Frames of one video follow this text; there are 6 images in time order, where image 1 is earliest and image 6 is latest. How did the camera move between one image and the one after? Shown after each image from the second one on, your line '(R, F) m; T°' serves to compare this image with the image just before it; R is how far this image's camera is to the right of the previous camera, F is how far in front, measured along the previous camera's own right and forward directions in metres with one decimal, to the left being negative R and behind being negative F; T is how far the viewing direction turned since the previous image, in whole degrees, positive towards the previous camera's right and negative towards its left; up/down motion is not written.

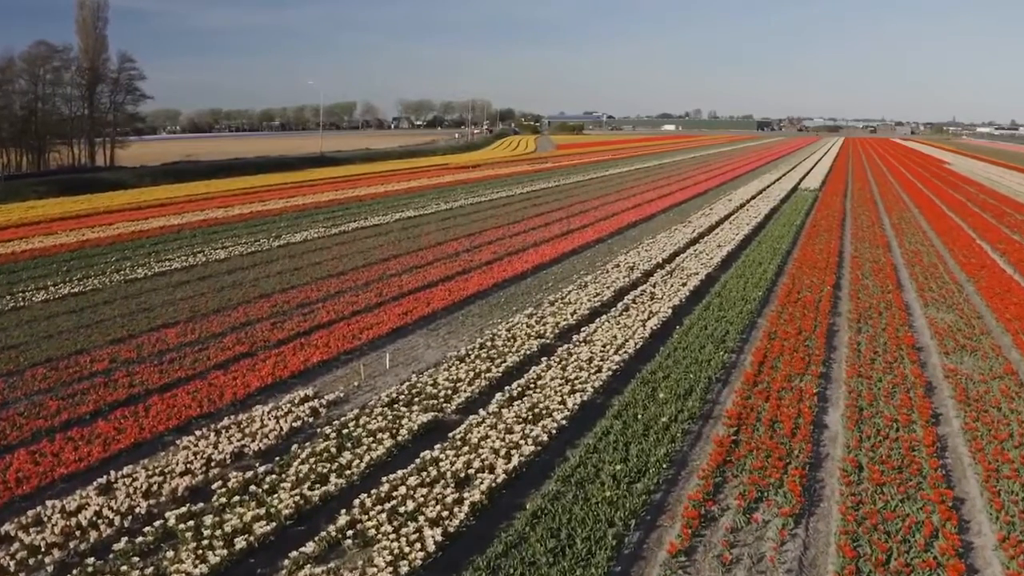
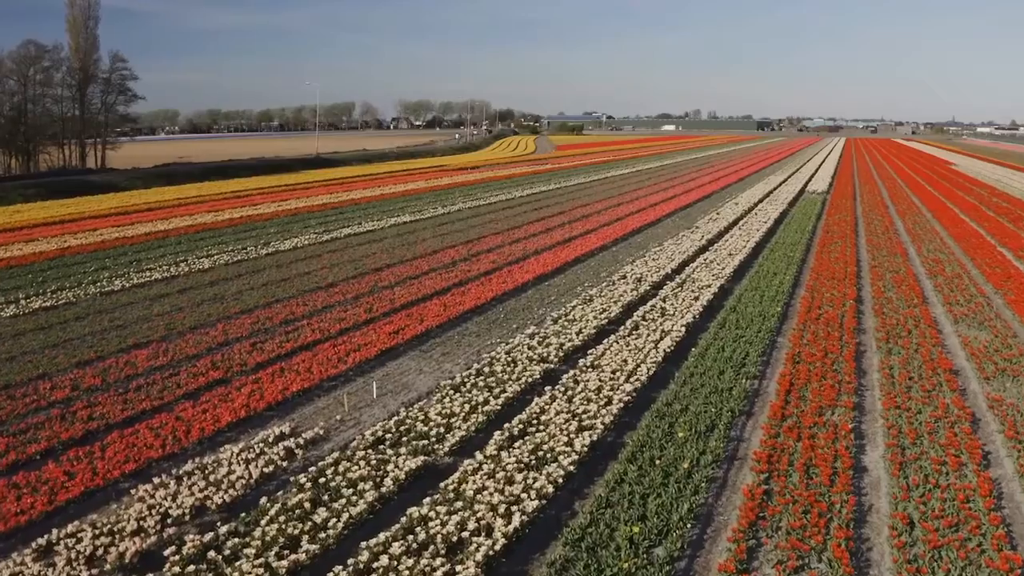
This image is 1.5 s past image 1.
(0.0, +1.0) m; 0°
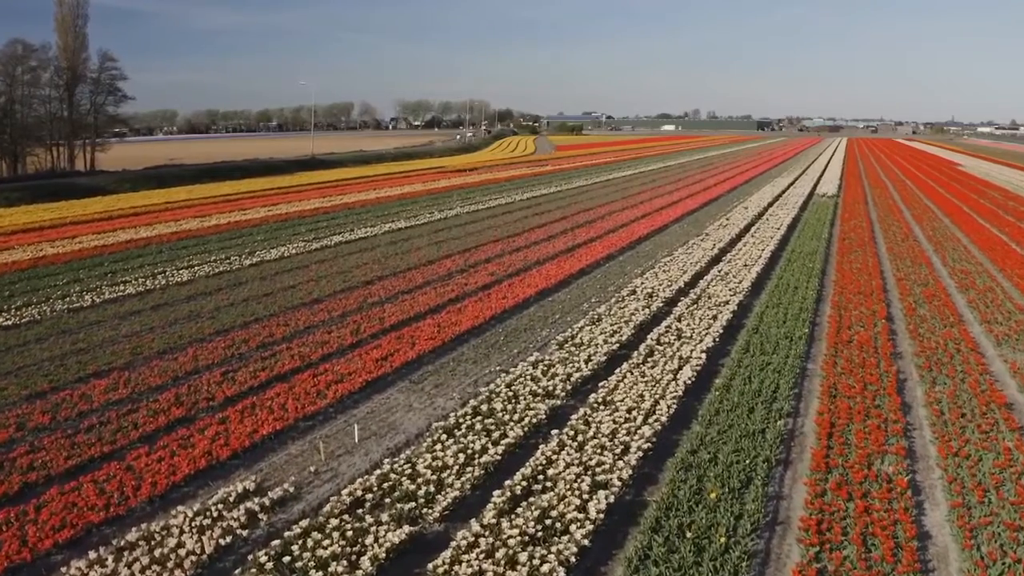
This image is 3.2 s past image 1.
(0.0, +1.2) m; 0°
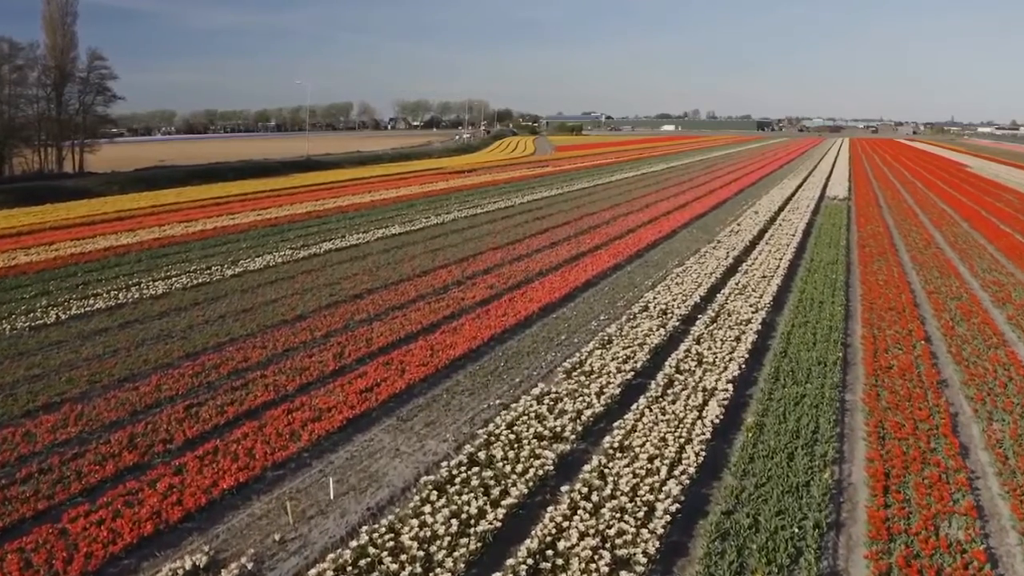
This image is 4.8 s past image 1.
(0.0, +1.2) m; 0°
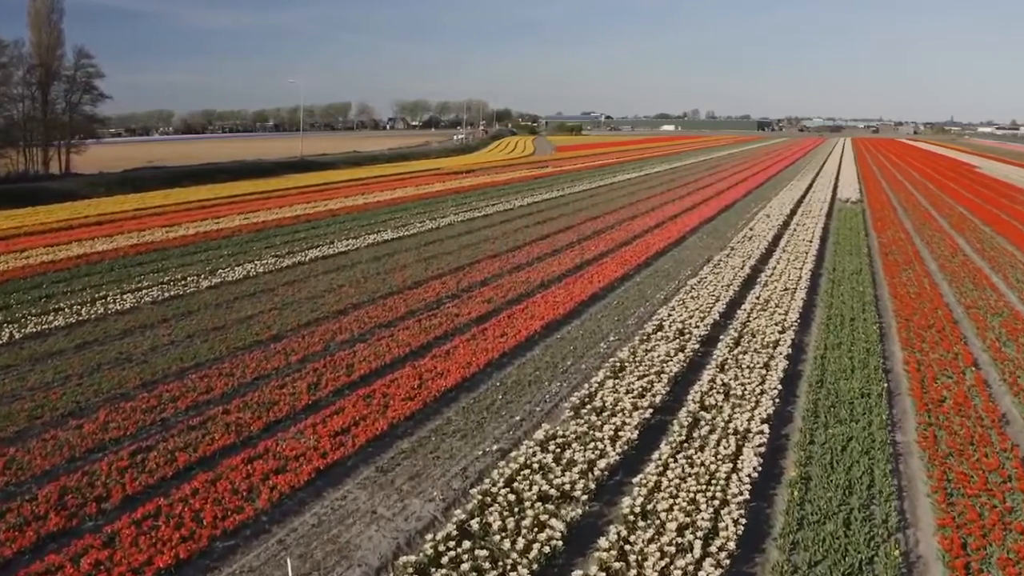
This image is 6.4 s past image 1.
(0.0, +1.3) m; 0°
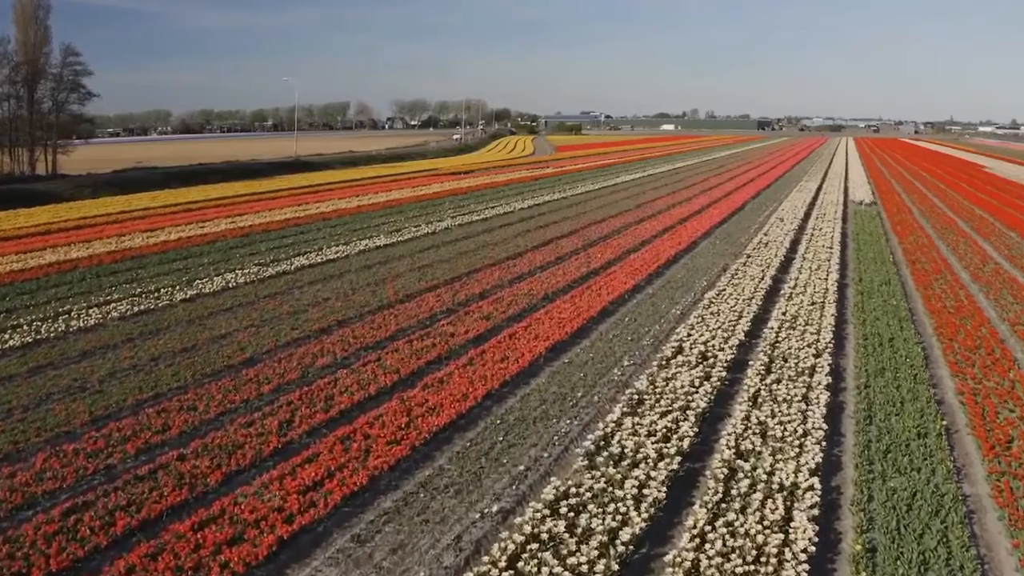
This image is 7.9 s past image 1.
(0.0, +1.2) m; 0°
